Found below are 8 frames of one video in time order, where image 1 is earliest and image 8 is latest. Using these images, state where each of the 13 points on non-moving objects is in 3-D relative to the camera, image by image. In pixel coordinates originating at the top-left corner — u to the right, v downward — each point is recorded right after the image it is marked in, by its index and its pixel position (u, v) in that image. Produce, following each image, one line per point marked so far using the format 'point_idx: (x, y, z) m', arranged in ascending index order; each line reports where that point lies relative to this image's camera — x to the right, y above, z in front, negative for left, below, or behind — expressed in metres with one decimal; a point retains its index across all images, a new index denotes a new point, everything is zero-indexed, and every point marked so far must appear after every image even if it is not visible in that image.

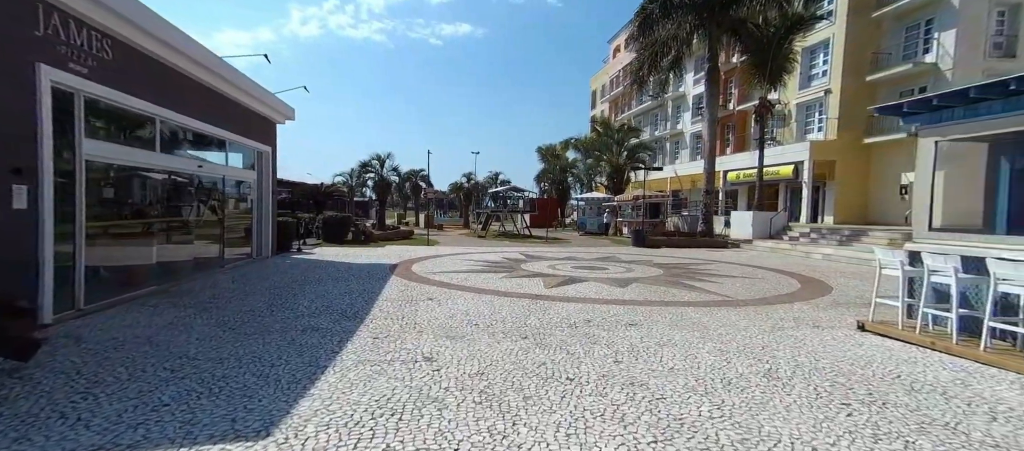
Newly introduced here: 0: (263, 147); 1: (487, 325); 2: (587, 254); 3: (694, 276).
0: (-7.4, +2.4, +12.9) m
1: (-0.3, -1.4, +6.0) m
2: (+2.8, -1.1, +16.0) m
3: (+4.7, -1.3, +11.1) m
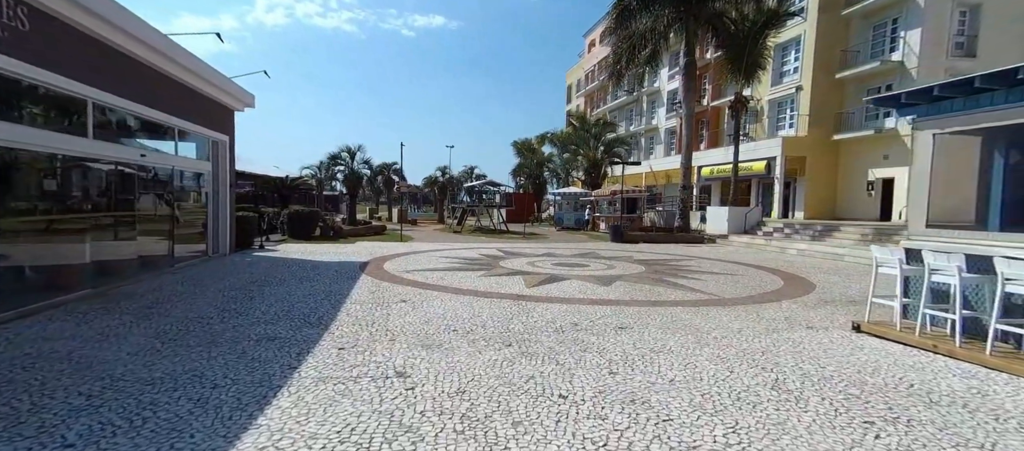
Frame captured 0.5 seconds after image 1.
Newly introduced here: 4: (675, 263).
0: (-8.0, +2.5, +11.9) m
1: (-0.6, -1.4, +5.5) m
2: (+1.9, -0.9, +15.7) m
3: (+4.2, -1.2, +10.9) m
4: (+4.8, -1.1, +12.8) m
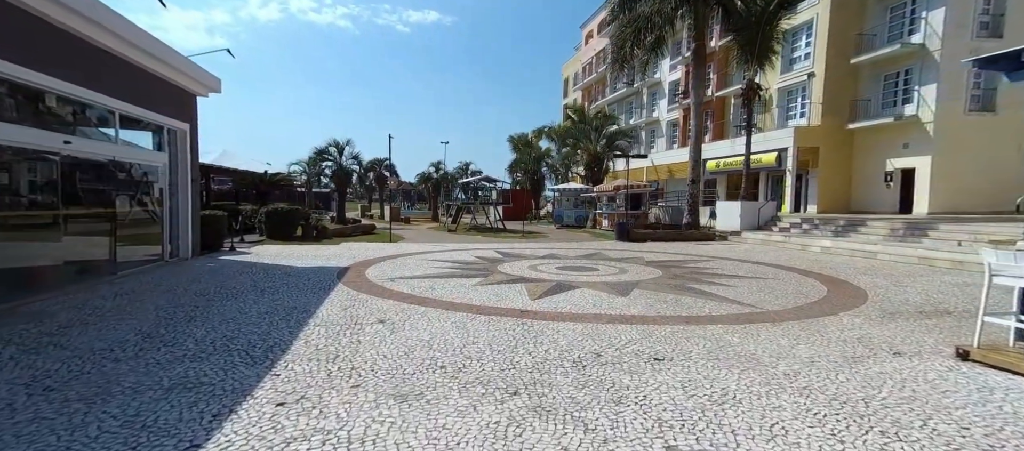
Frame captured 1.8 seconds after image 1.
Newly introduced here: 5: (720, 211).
0: (-8.1, +2.4, +10.4) m
1: (-0.5, -1.4, +4.2) m
2: (+1.9, -0.9, +14.3) m
3: (+4.2, -1.1, +9.6) m
4: (+4.8, -1.0, +11.5) m
5: (+9.6, +0.6, +19.8) m
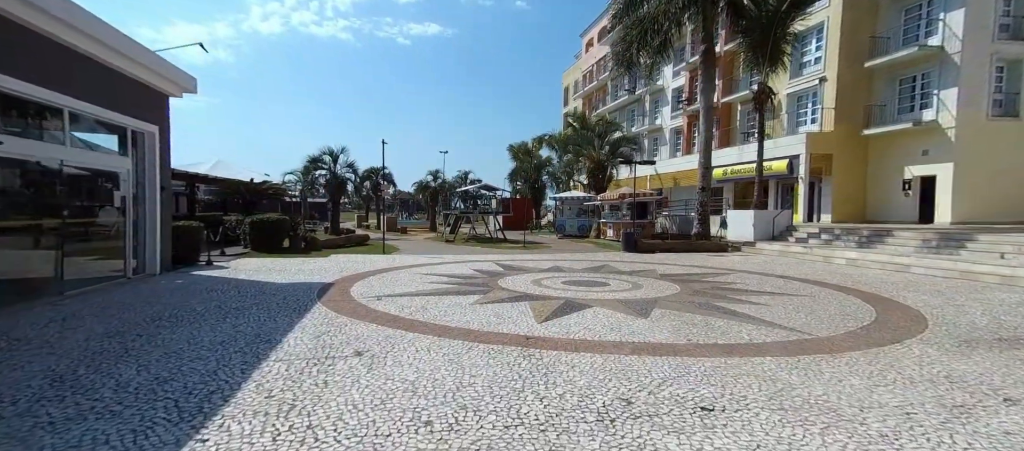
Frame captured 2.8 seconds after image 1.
0: (-8.0, +2.2, +9.5) m
1: (-0.5, -1.5, +3.2) m
2: (+1.9, -1.2, +13.3) m
3: (+4.2, -1.4, +8.6) m
4: (+4.9, -1.3, +10.5) m
5: (+9.6, +0.2, +18.8) m
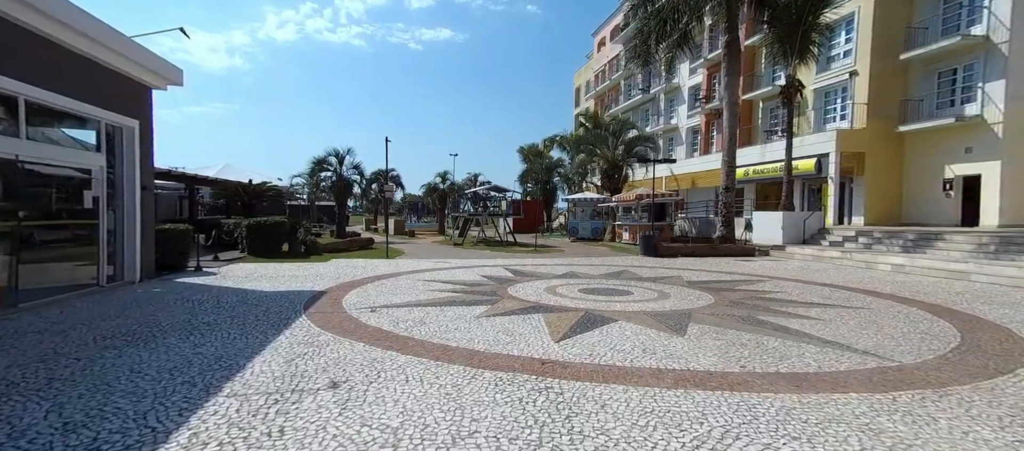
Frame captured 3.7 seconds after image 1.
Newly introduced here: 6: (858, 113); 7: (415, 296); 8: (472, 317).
0: (-7.8, +2.2, +8.7) m
1: (-0.4, -1.5, +2.2) m
2: (+2.3, -1.3, +12.3) m
3: (+4.4, -1.4, +7.5) m
4: (+5.1, -1.3, +9.4) m
5: (+10.0, +0.1, +17.6) m
6: (+16.0, +5.2, +19.9) m
7: (-1.8, -1.3, +8.0) m
8: (-0.6, -1.4, +6.5) m
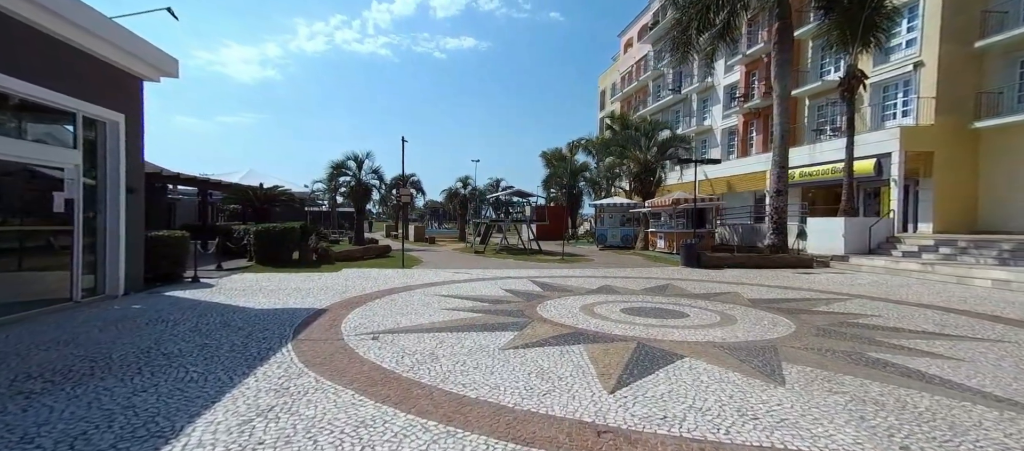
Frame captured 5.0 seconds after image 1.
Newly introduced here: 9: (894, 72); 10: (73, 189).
0: (-7.2, +2.0, +7.8) m
1: (-0.2, -1.5, +0.9) m
2: (+3.0, -1.5, +10.8) m
3: (+4.9, -1.5, +6.0) m
4: (+5.7, -1.5, +7.8) m
5: (+11.0, -0.2, +15.8) m
6: (+17.1, +4.9, +17.8) m
7: (-1.3, -1.4, +6.7) m
8: (-0.2, -1.5, +5.2) m
9: (+17.0, +6.8, +19.1) m
10: (-7.4, +0.7, +7.2) m
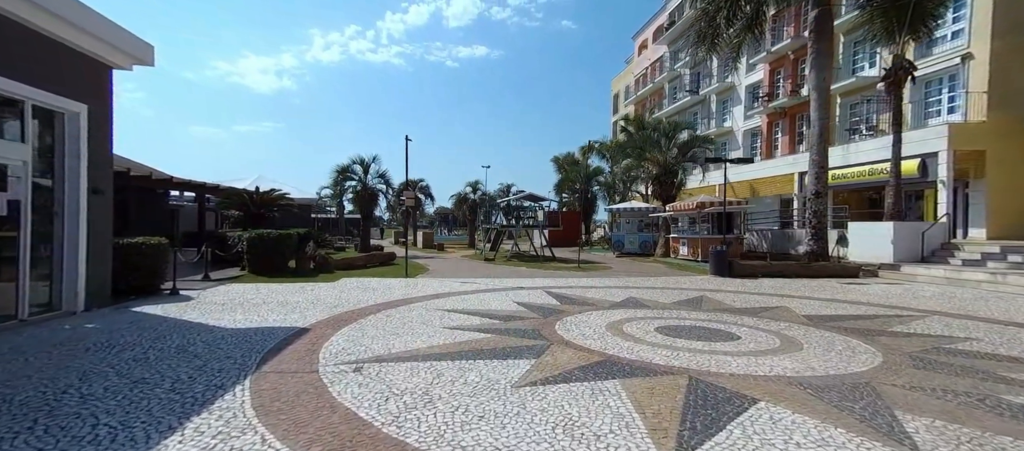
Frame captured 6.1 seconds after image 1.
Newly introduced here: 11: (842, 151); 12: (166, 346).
0: (-7.0, +1.9, +6.9) m
1: (-0.1, -1.5, -0.3) m
2: (+3.3, -1.6, +9.6) m
3: (+5.1, -1.5, +4.7) m
4: (+5.9, -1.6, +6.5) m
5: (+11.4, -0.4, +14.4) m
6: (+17.6, +4.7, +16.3) m
7: (-1.1, -1.5, +5.6) m
8: (0.0, -1.5, +4.1) m
9: (+17.5, +6.6, +17.7) m
10: (-7.1, +0.6, +6.3) m
11: (+15.2, +3.5, +19.8) m
12: (-4.2, -1.4, +5.2) m
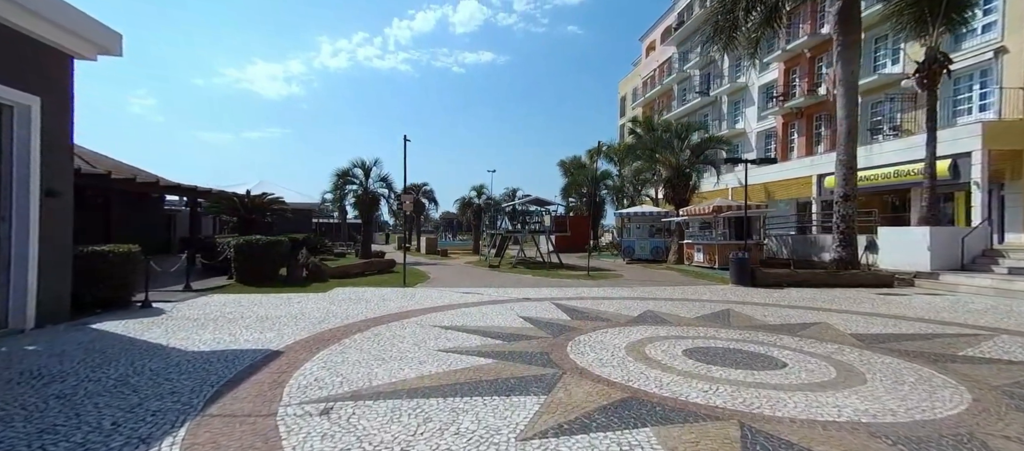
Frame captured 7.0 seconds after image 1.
0: (-6.9, +1.8, +6.2) m
1: (-0.2, -1.5, -1.1) m
2: (+3.4, -1.7, +8.7) m
3: (+5.1, -1.6, +3.7) m
4: (+6.0, -1.6, +5.6) m
5: (+11.6, -0.5, +13.3) m
6: (+17.7, +4.5, +15.3) m
7: (-1.1, -1.6, +4.7) m
8: (0.0, -1.6, +3.2) m
9: (+17.7, +6.4, +16.7) m
10: (-7.1, +0.5, +5.5) m
11: (+15.4, +3.2, +18.8) m
12: (-4.1, -1.5, +4.4) m
